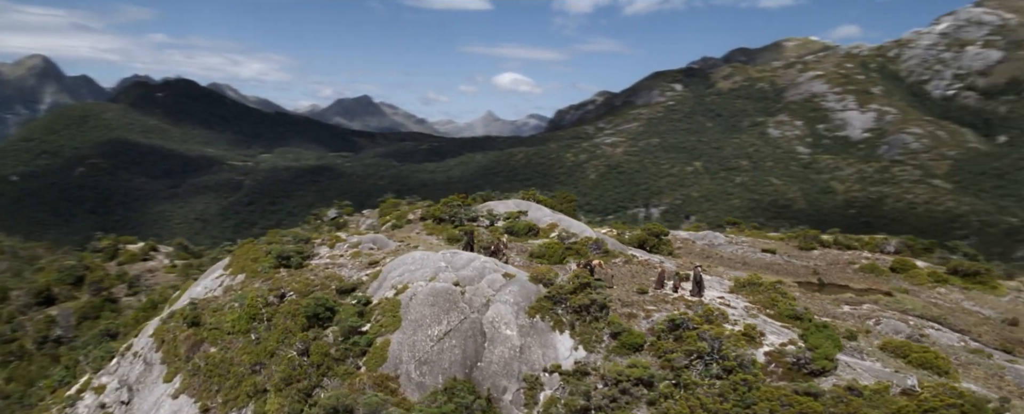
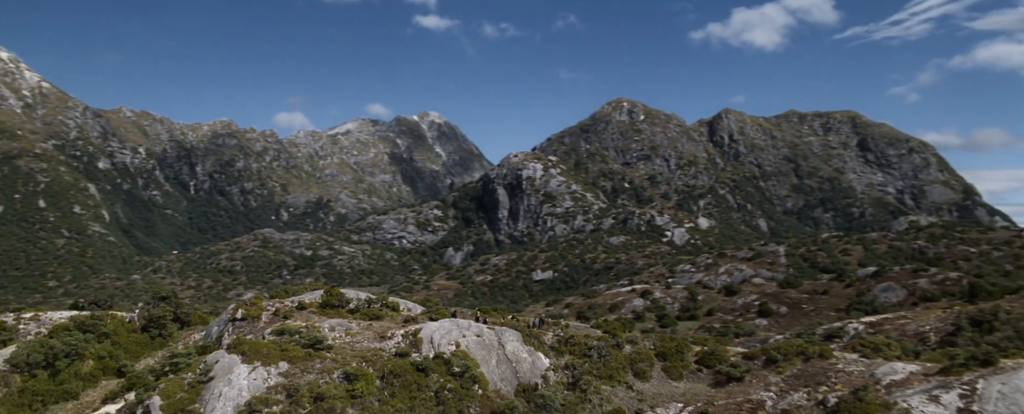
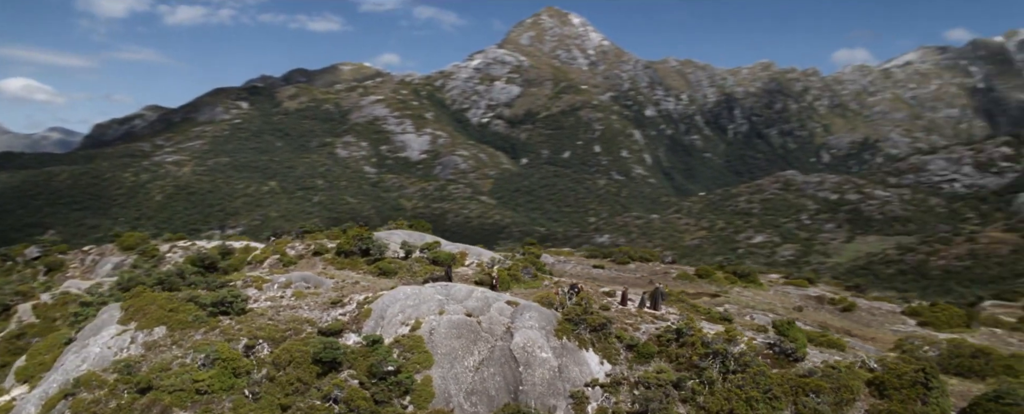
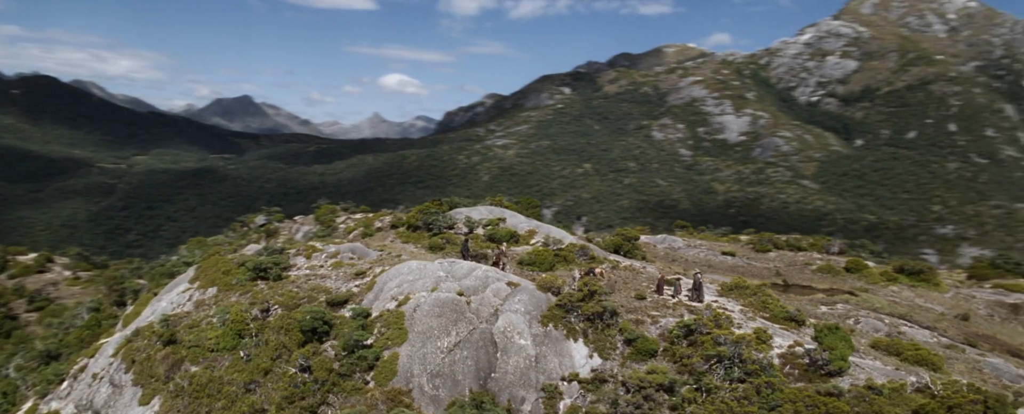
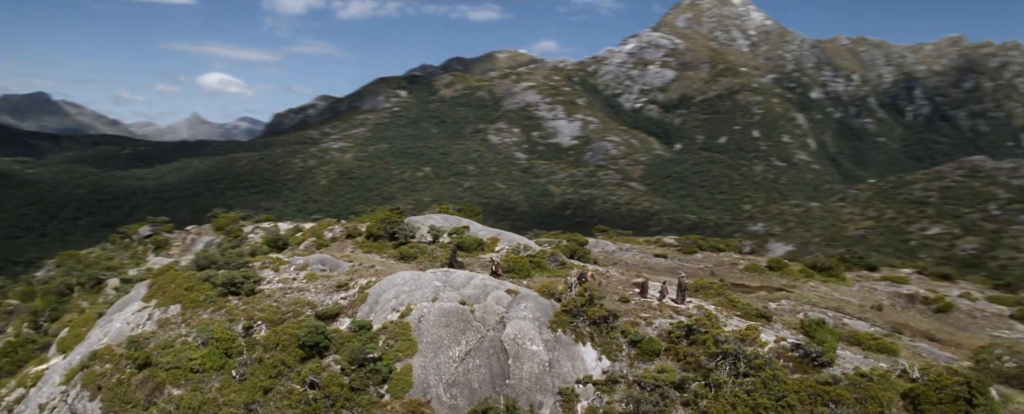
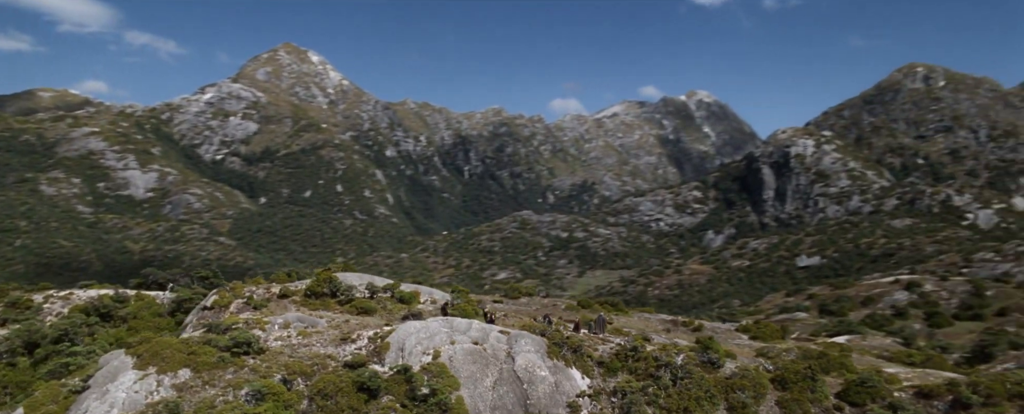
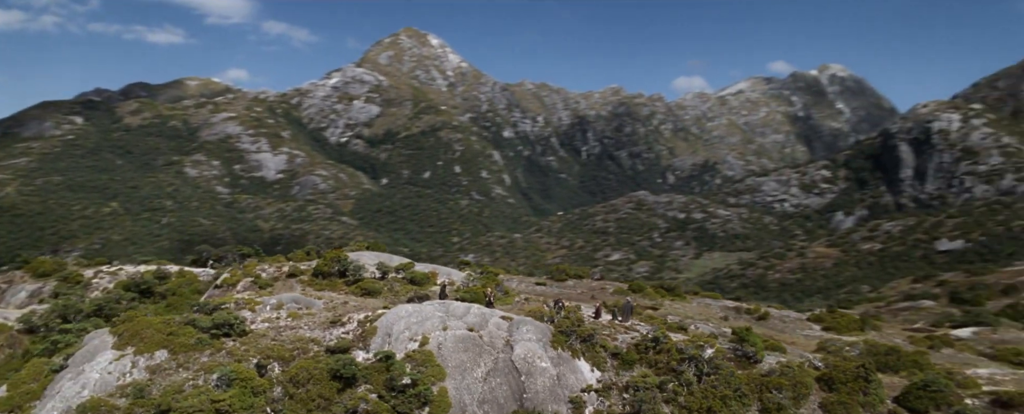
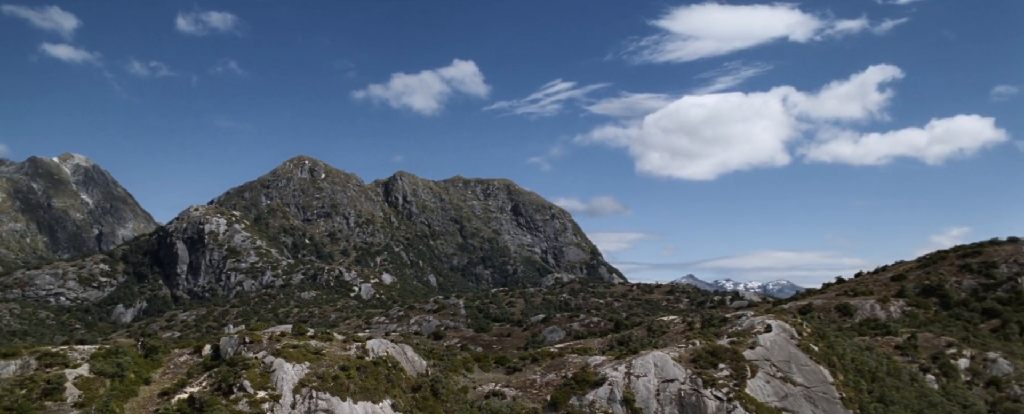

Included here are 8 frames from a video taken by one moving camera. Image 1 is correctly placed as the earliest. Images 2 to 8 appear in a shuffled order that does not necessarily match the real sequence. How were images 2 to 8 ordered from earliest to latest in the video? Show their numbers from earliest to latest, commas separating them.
4, 5, 3, 7, 6, 2, 8
